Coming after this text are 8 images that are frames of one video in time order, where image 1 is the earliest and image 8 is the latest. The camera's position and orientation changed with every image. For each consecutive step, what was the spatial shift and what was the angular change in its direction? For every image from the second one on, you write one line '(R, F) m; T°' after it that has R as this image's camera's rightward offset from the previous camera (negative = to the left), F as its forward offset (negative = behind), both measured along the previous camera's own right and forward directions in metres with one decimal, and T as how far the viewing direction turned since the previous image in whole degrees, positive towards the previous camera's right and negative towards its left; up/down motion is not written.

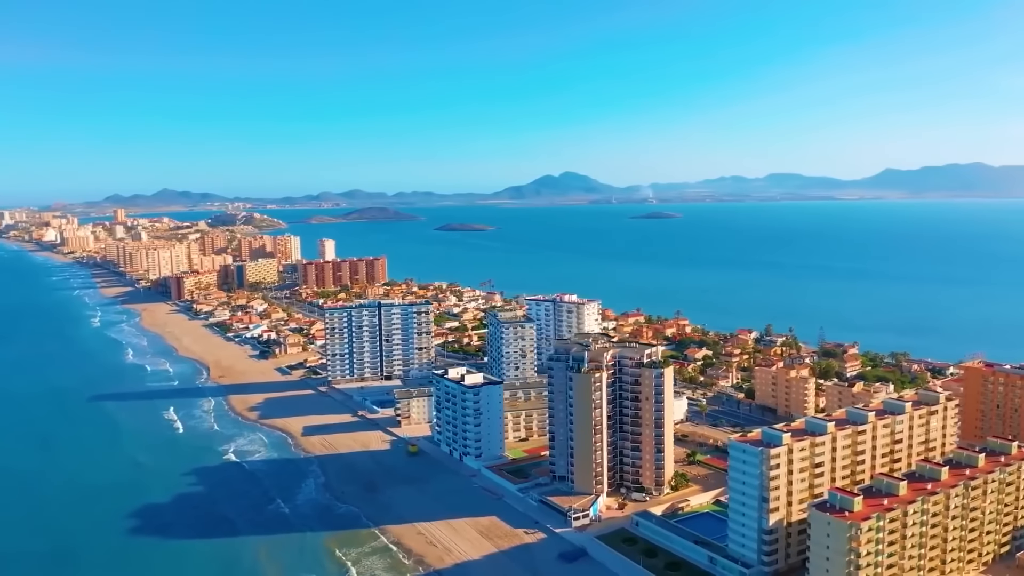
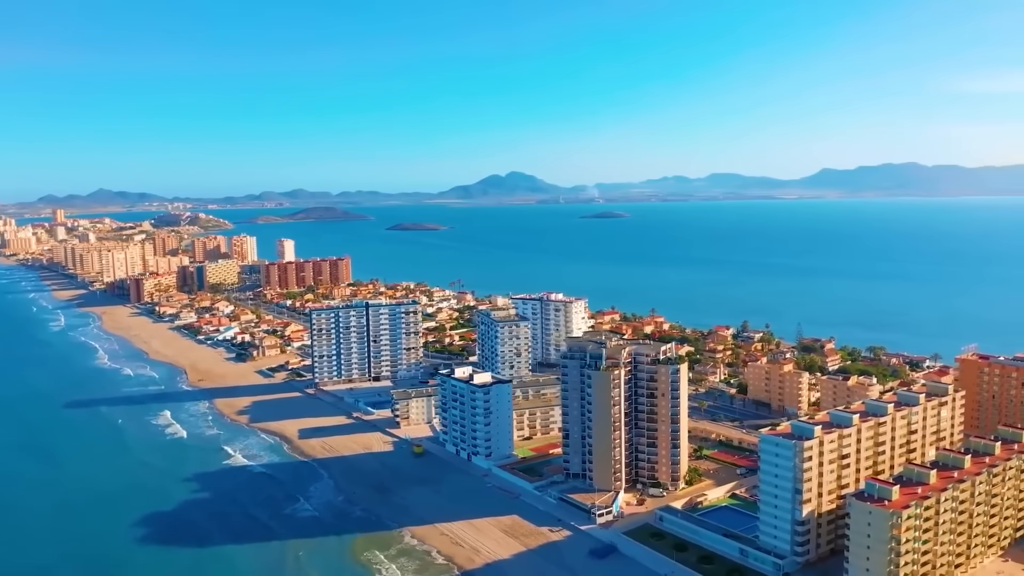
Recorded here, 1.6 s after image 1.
(-2.5, +0.2) m; +3°
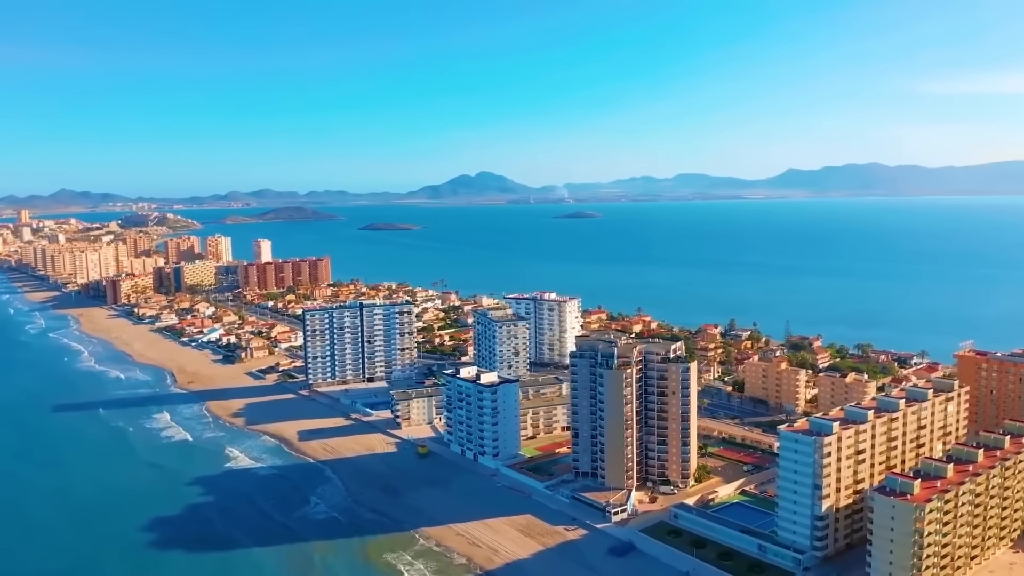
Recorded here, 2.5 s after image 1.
(-1.5, +0.1) m; +2°
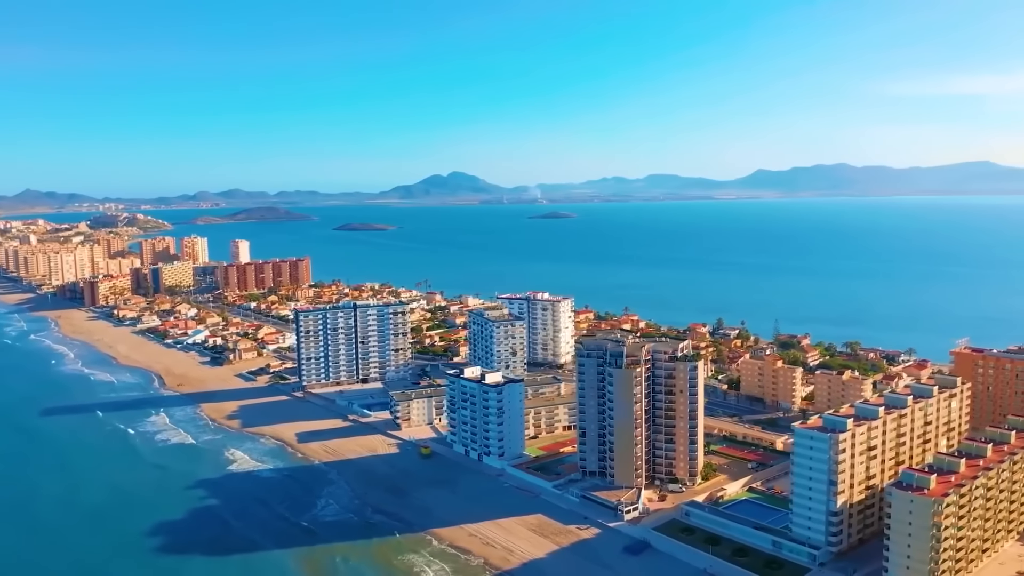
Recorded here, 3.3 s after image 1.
(-1.3, +0.1) m; +2°
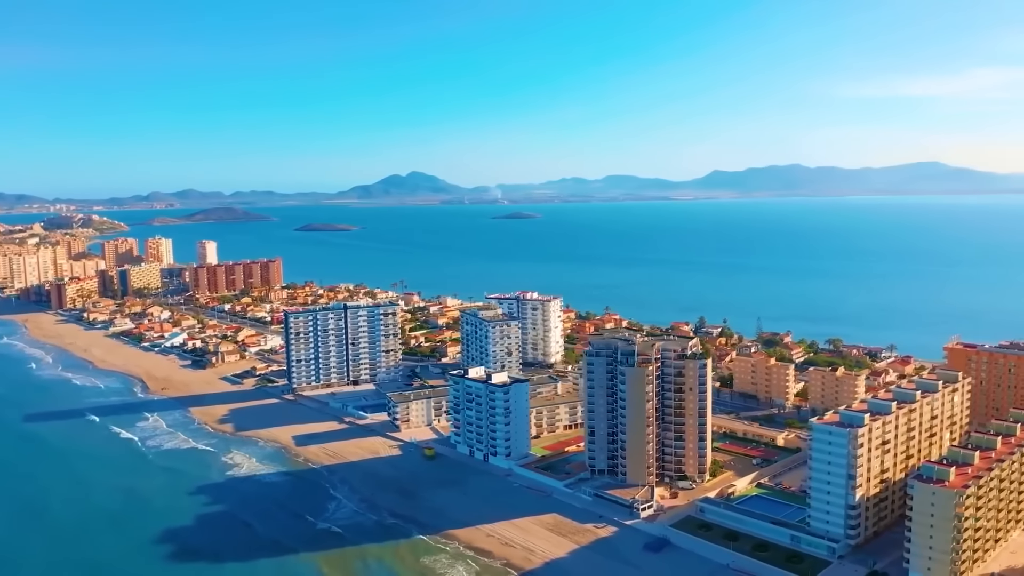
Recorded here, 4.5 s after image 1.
(-1.8, +0.1) m; +2°
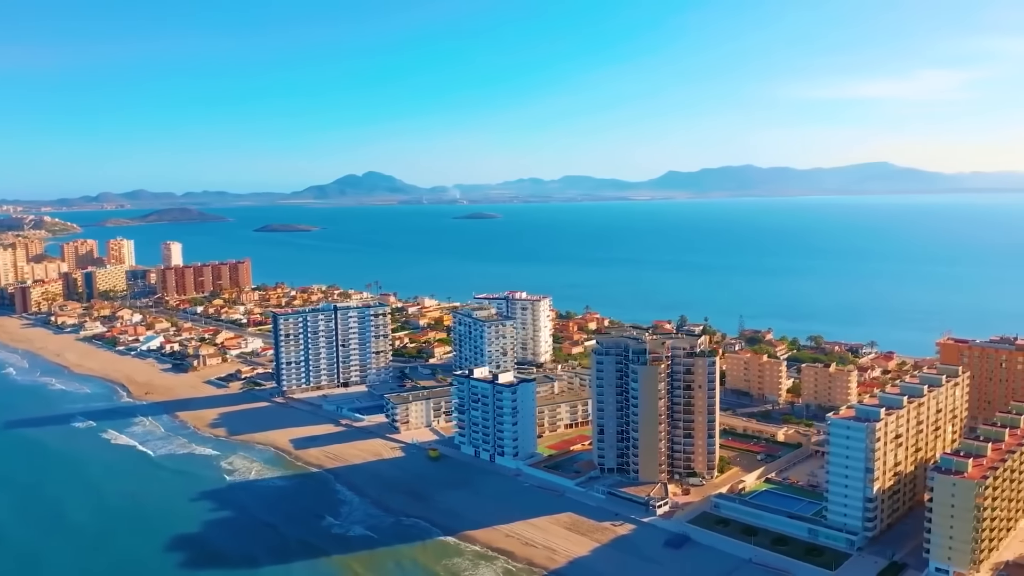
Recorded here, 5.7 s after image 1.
(-1.9, +0.1) m; +3°
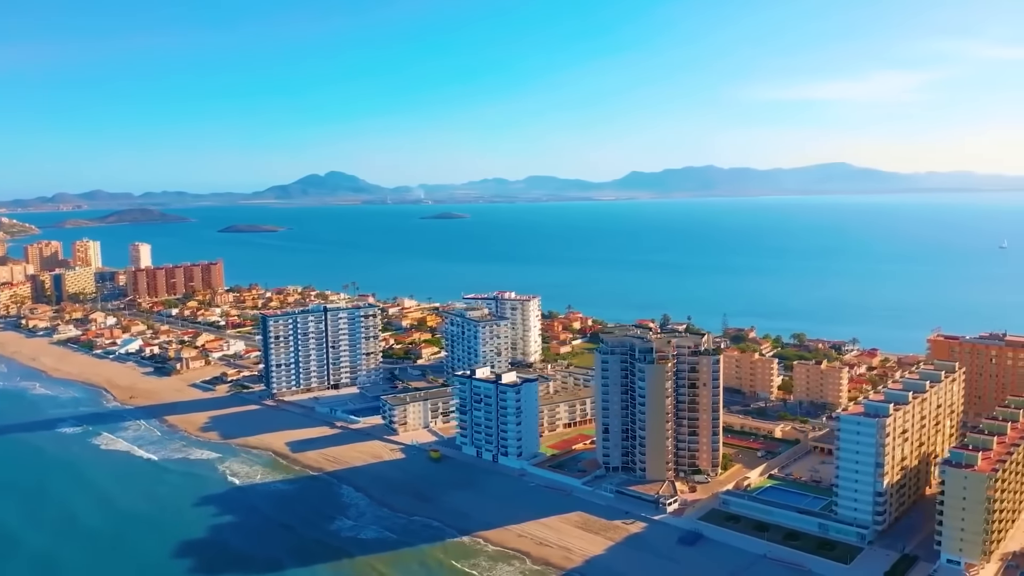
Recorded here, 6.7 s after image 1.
(-1.5, 0.0) m; +2°
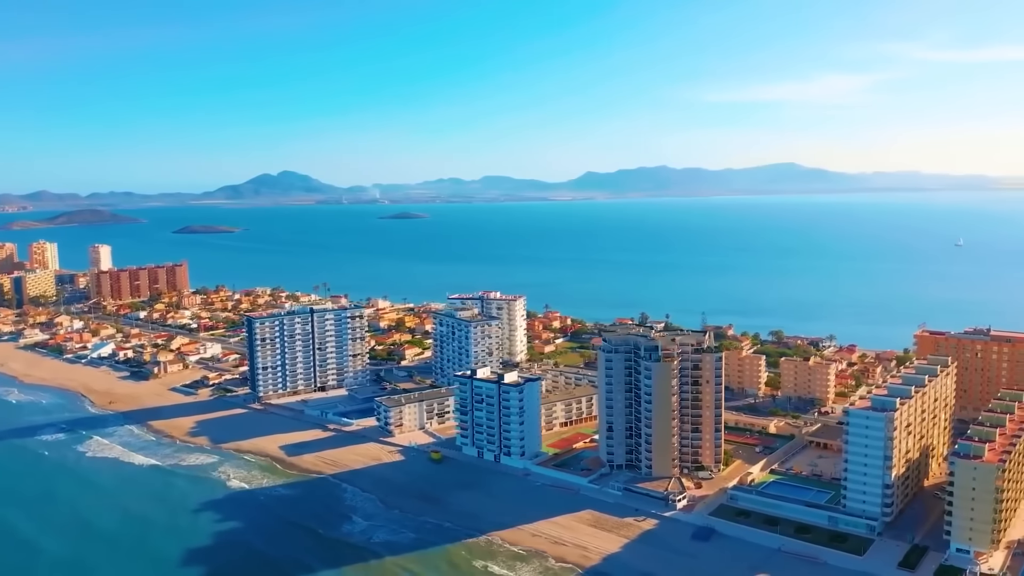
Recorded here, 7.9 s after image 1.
(-1.8, +0.1) m; +3°
